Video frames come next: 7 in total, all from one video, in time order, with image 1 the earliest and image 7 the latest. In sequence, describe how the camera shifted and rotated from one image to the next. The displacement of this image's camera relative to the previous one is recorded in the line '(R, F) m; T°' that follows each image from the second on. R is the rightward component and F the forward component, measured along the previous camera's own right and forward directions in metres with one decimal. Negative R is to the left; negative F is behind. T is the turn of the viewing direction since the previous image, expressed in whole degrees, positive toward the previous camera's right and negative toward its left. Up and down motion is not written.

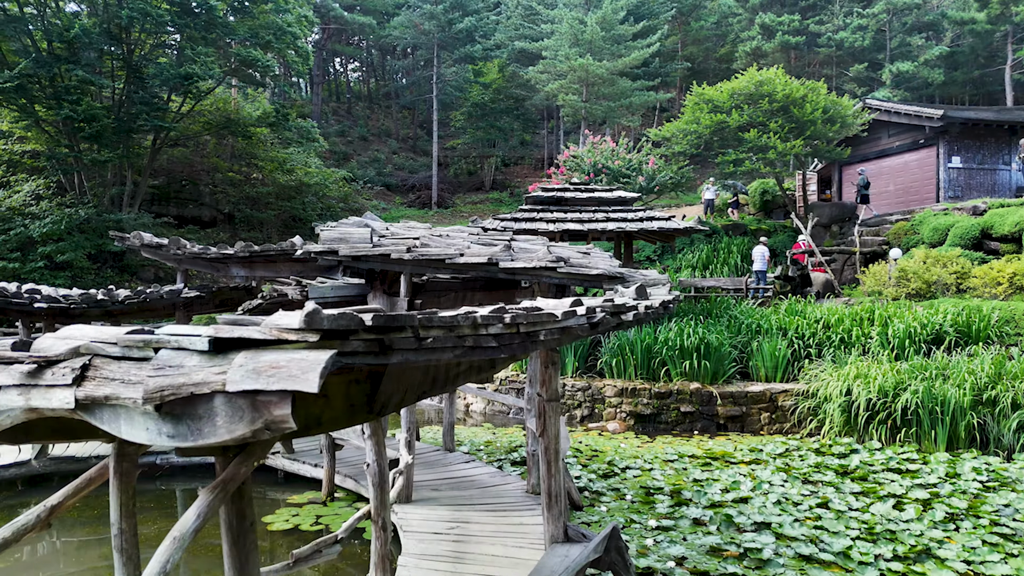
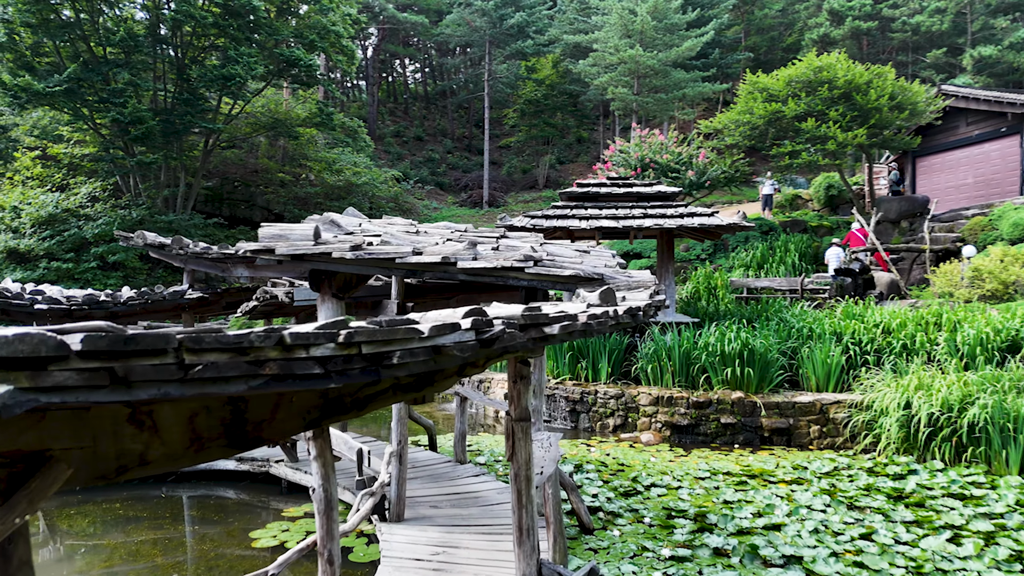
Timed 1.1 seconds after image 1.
(+0.5, +0.5) m; -5°
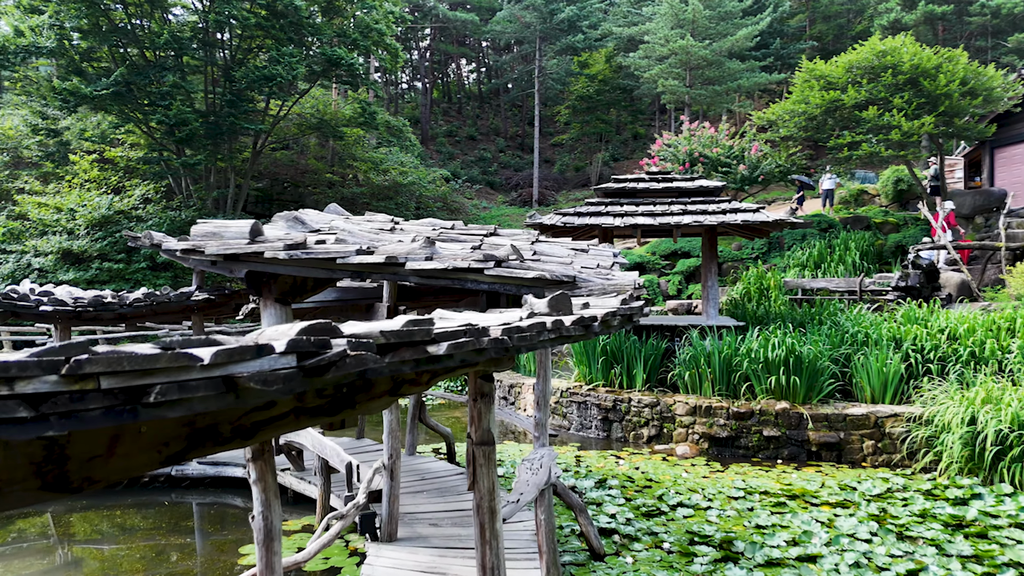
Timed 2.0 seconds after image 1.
(+0.4, +0.4) m; -5°
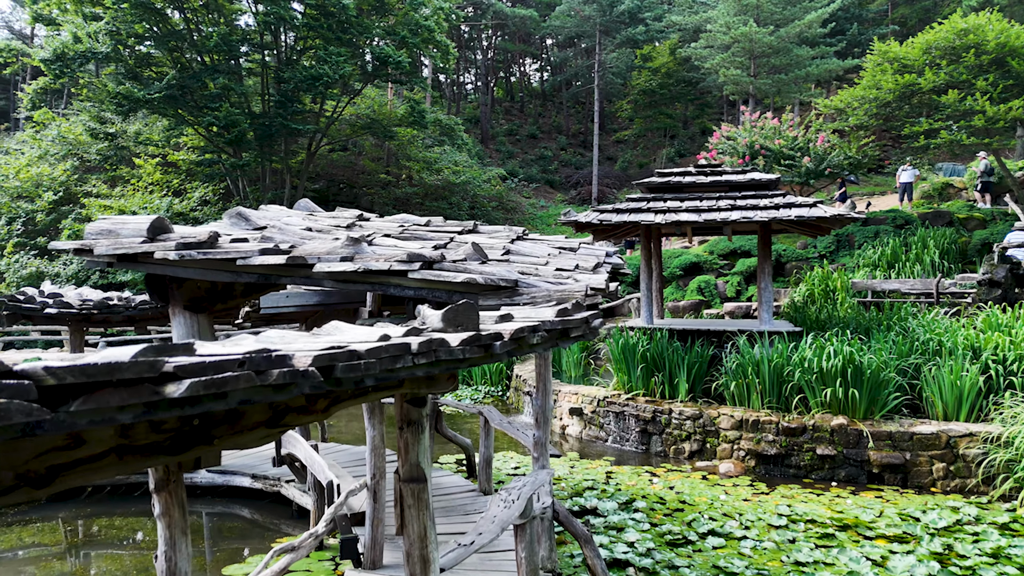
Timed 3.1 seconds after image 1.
(+0.4, +0.5) m; -6°
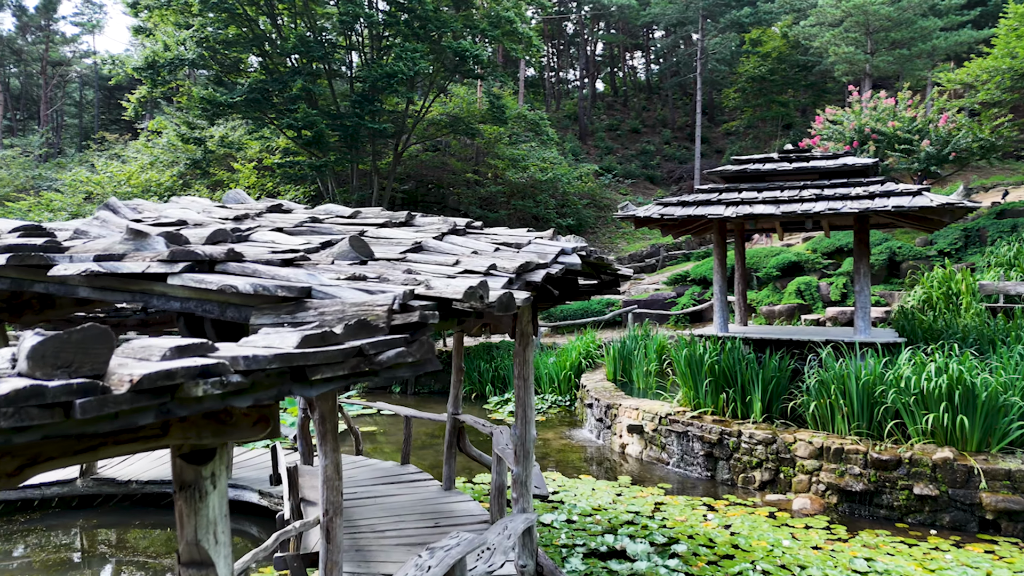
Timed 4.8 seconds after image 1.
(+0.7, +0.8) m; -9°
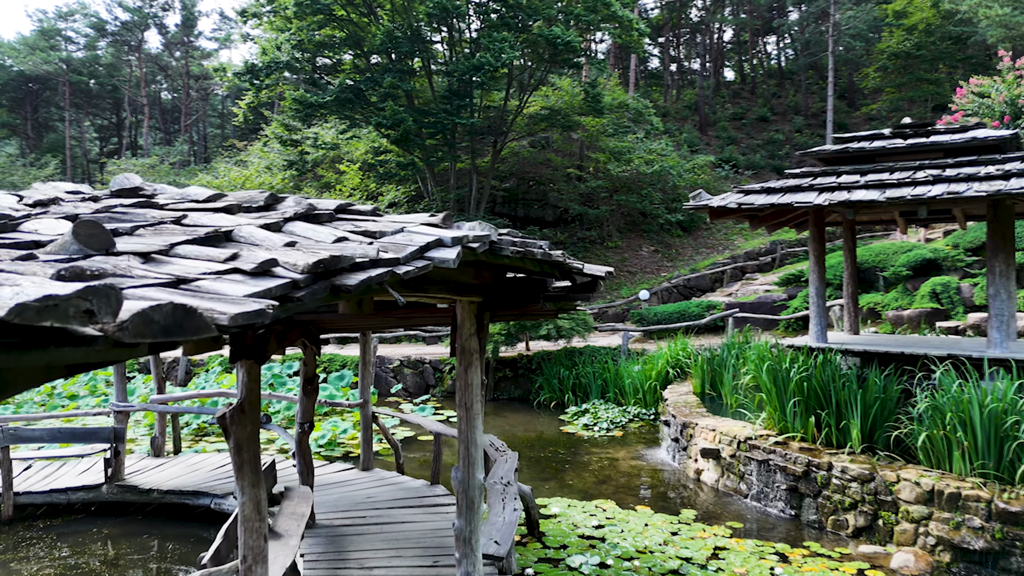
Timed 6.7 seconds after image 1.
(+0.7, +0.9) m; -10°
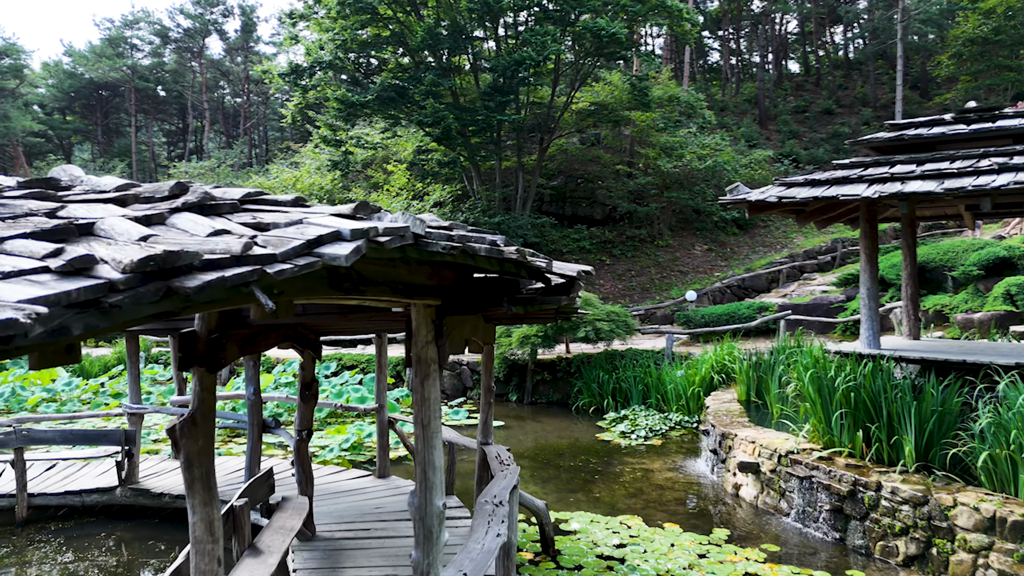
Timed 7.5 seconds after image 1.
(+0.3, +0.4) m; -5°
